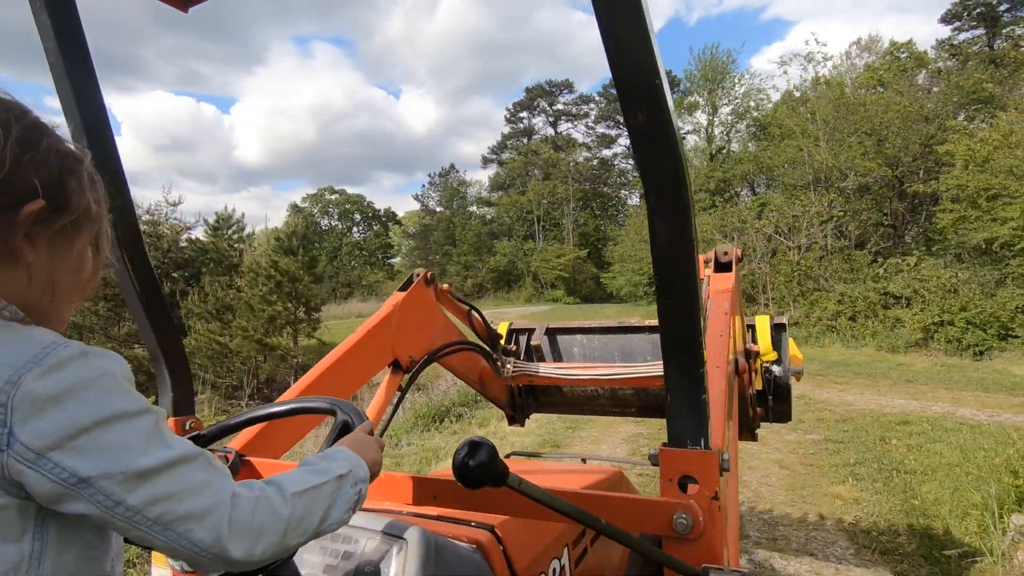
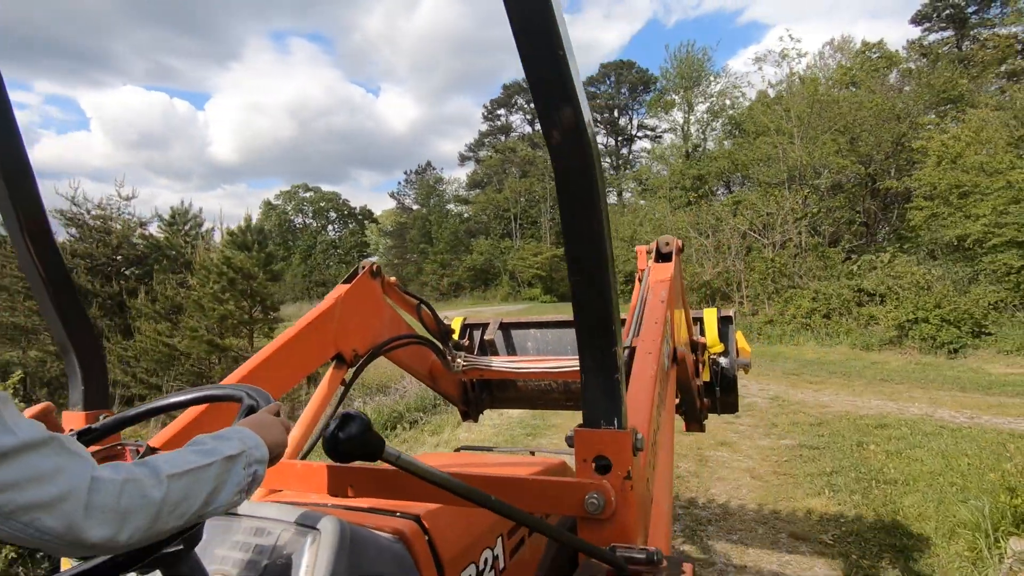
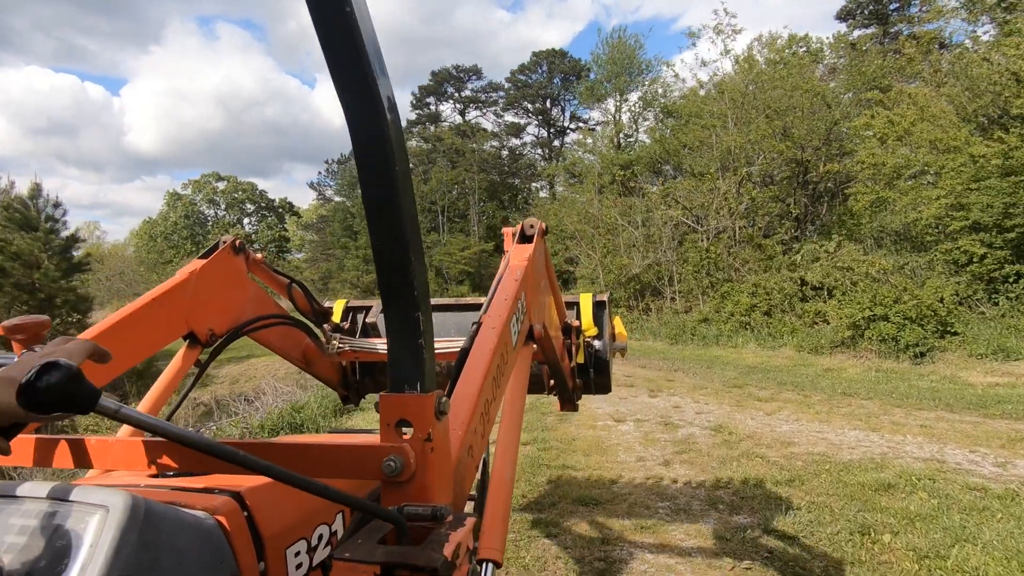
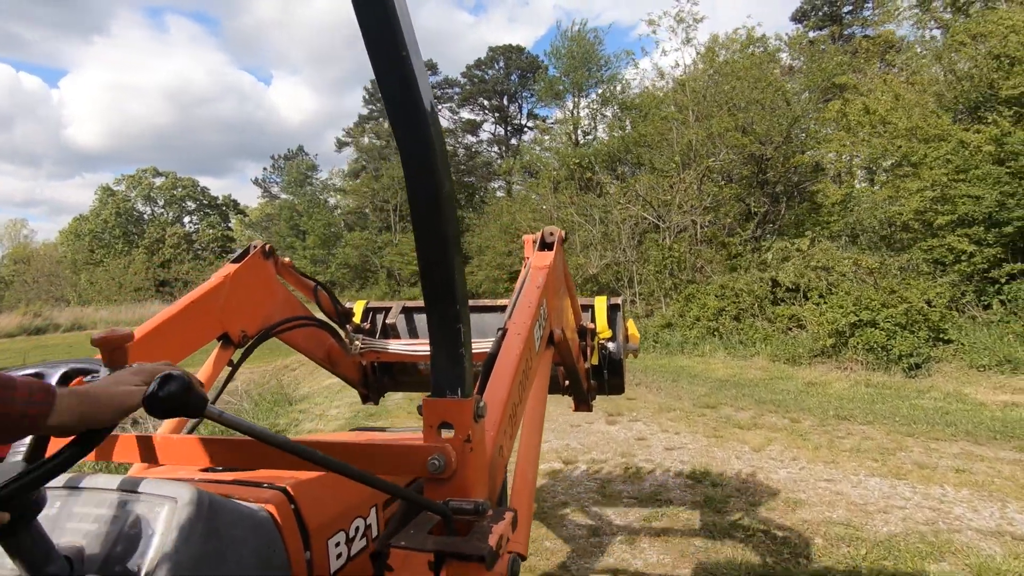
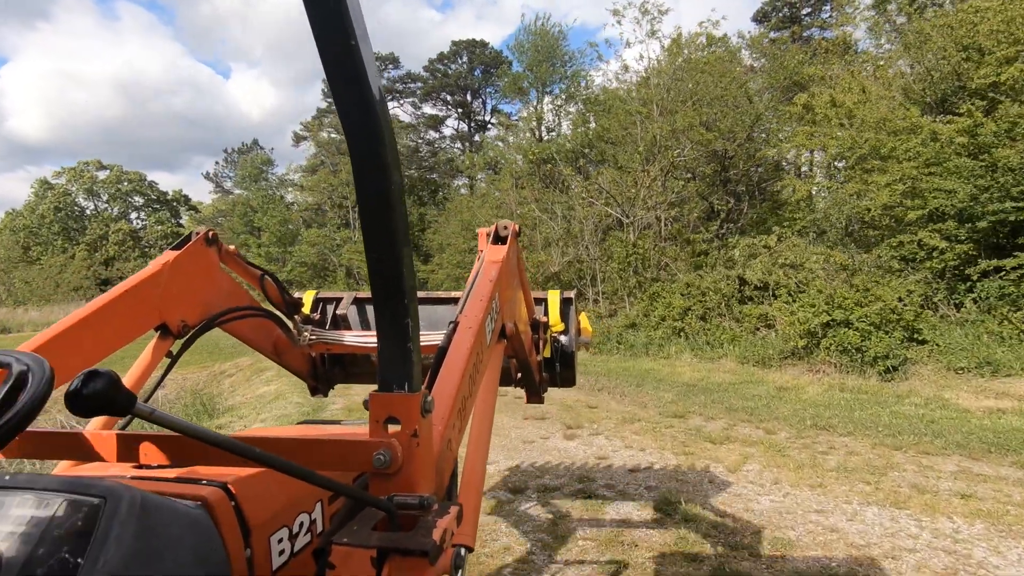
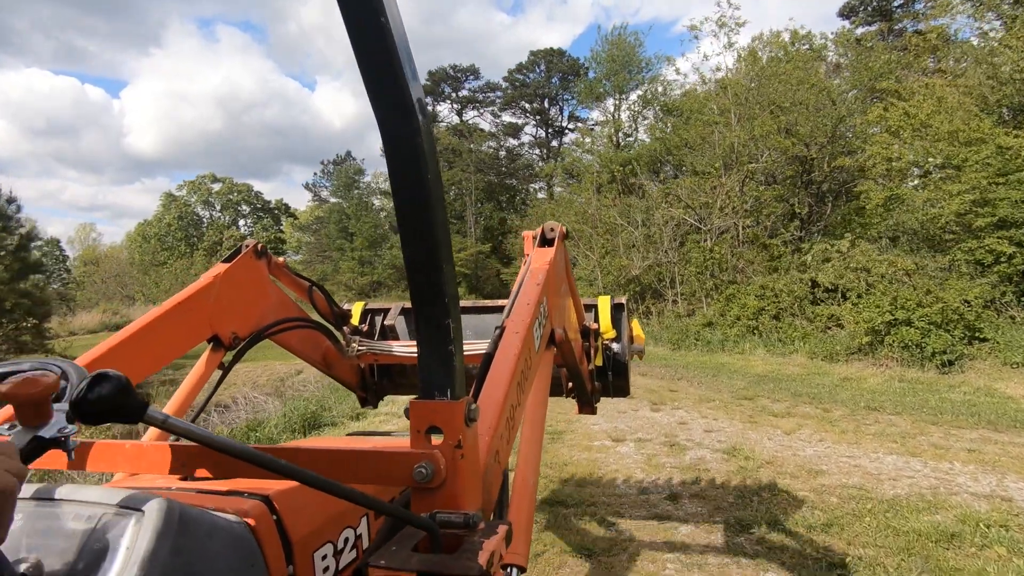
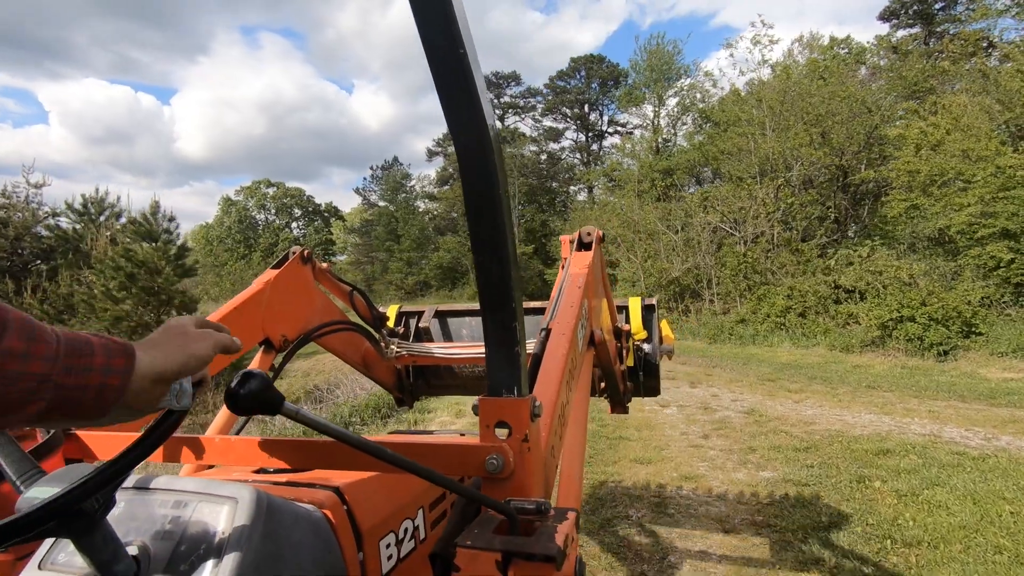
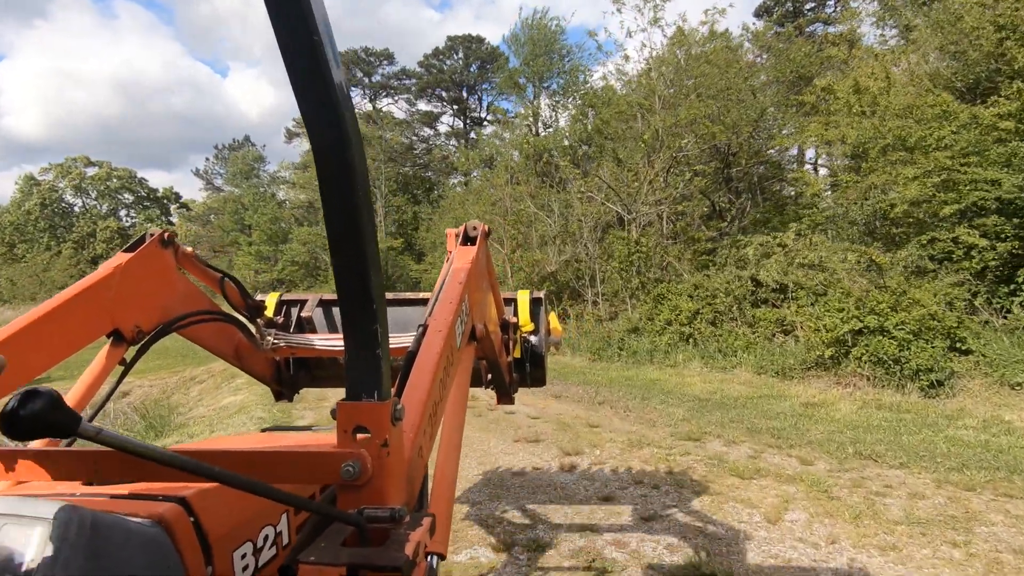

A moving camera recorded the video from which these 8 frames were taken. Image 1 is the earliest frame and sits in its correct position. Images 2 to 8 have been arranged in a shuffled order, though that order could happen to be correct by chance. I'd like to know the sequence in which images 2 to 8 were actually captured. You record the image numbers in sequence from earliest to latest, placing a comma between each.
2, 7, 3, 6, 4, 5, 8
